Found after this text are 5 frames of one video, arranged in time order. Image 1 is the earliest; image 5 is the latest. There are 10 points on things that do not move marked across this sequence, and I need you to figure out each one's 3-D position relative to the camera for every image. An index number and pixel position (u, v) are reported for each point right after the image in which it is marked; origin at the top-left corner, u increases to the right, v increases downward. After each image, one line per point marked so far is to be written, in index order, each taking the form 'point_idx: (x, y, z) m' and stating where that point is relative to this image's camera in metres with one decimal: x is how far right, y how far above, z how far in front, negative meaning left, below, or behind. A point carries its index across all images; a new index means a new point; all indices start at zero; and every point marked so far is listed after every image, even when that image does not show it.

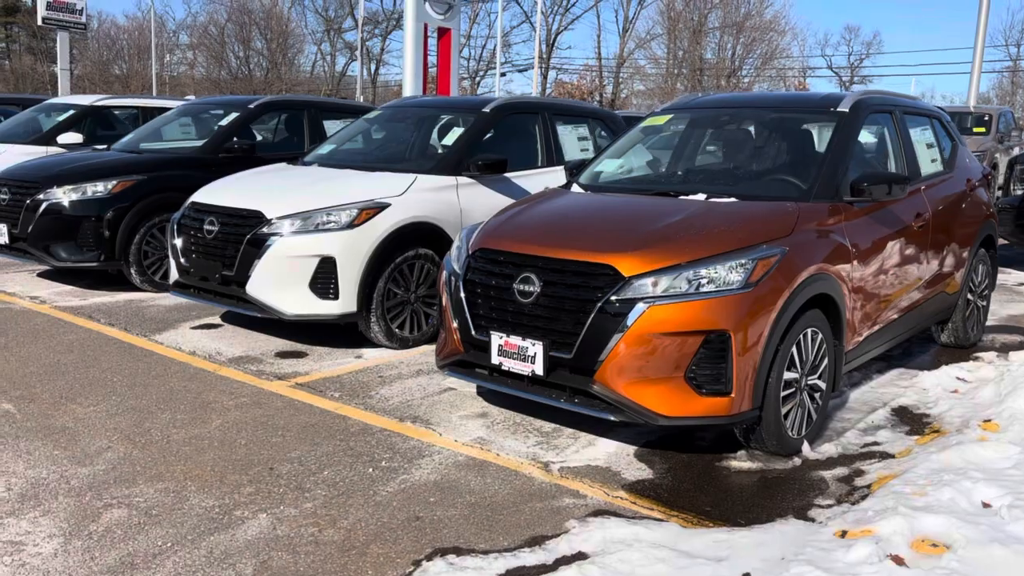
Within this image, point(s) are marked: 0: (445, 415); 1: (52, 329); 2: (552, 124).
0: (-0.4, -0.7, +4.7) m
1: (-3.4, -0.3, +6.4) m
2: (+0.4, +1.4, +7.5) m
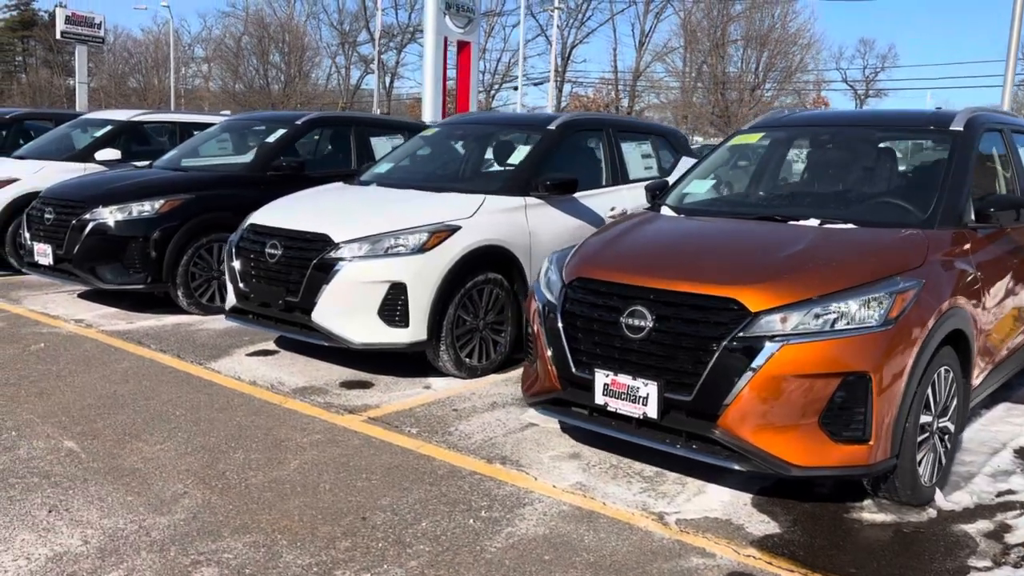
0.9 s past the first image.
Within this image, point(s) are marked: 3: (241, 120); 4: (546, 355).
0: (+0.1, -0.9, +4.4) m
1: (-2.9, -0.5, +6.2) m
2: (+0.9, +1.2, +7.2) m
3: (-2.9, +1.8, +9.4) m
4: (+0.2, -0.3, +4.1) m
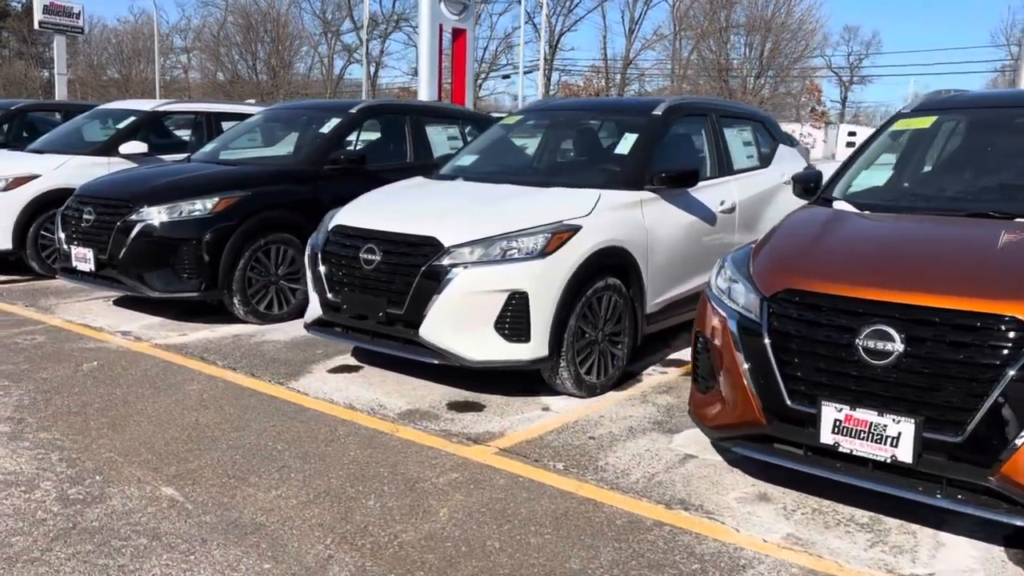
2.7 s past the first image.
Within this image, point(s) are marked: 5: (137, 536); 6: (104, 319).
0: (+0.9, -0.9, +3.8) m
1: (-2.2, -0.6, +5.5) m
2: (+1.6, +1.2, +6.6) m
3: (-2.3, +1.8, +8.6) m
4: (+0.9, -0.4, +3.5) m
5: (-1.5, -1.0, +3.3) m
6: (-3.3, -0.3, +7.1) m
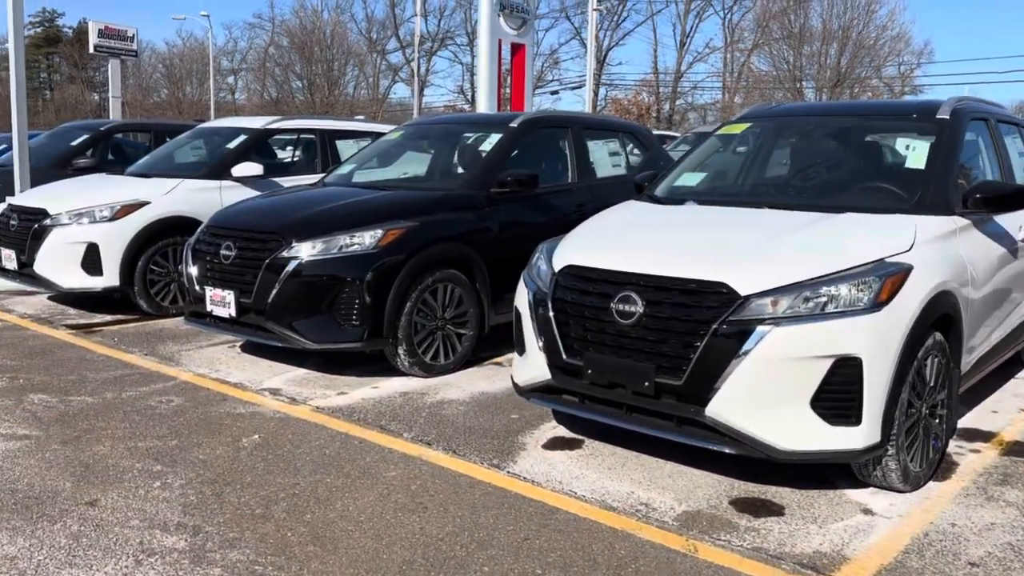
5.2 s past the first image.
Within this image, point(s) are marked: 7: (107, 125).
0: (+2.2, -1.2, +2.5) m
1: (-0.8, -0.9, +4.3) m
2: (+3.0, +0.9, +5.3) m
3: (-0.8, +1.4, +7.6) m
4: (+2.2, -0.6, +2.3) m
5: (-0.2, -1.2, +2.2) m
6: (-1.9, -0.6, +6.0) m
7: (-5.7, +2.3, +12.1) m
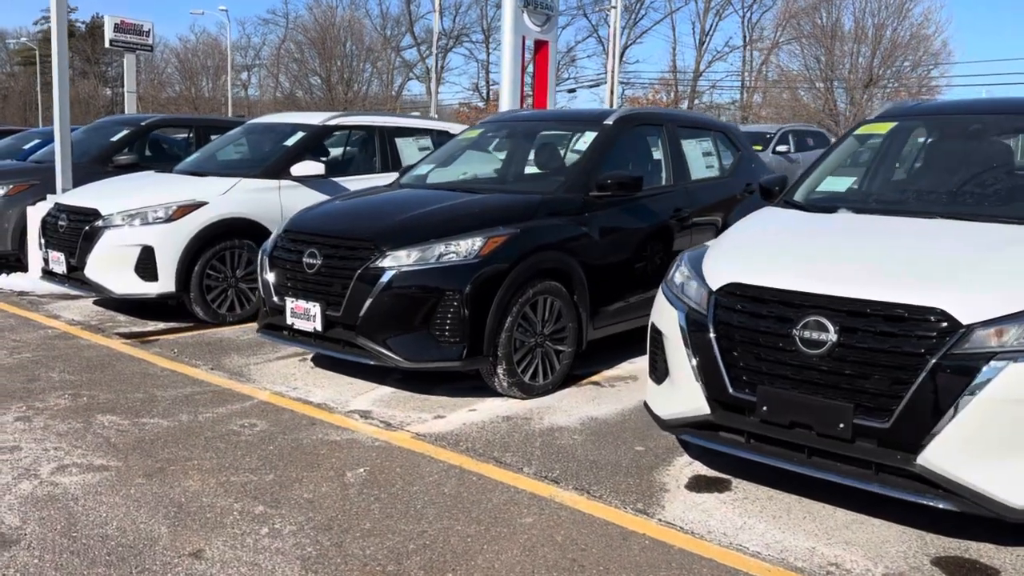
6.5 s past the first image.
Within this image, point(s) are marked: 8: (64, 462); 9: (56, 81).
0: (+2.8, -1.3, +2.0) m
1: (-0.1, -0.9, +3.8) m
2: (+3.7, +0.8, +4.8) m
3: (-0.1, +1.4, +7.0) m
4: (+2.8, -0.7, +1.7) m
5: (+0.4, -1.3, +1.7) m
6: (-1.2, -0.7, +5.5) m
7: (-4.9, +2.3, +11.6) m
8: (-2.2, -0.9, +4.3) m
9: (-5.1, +2.3, +9.6) m
